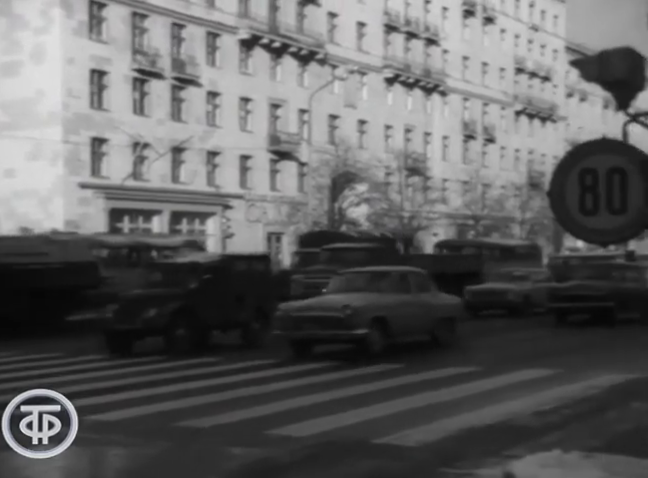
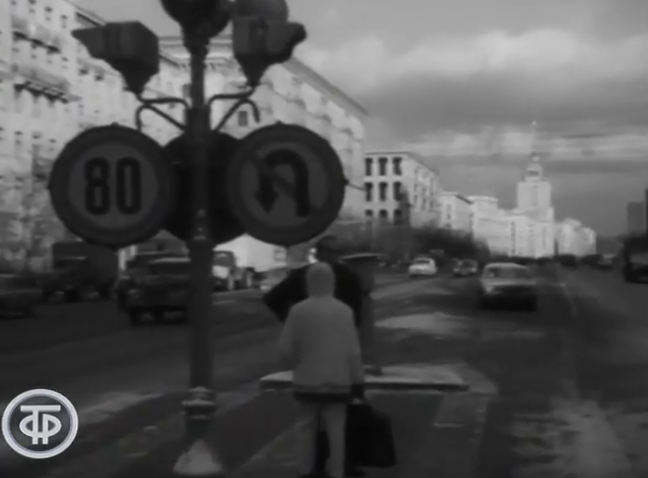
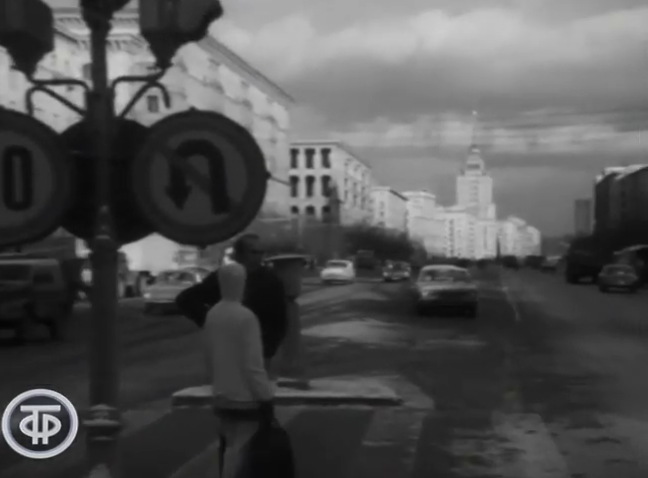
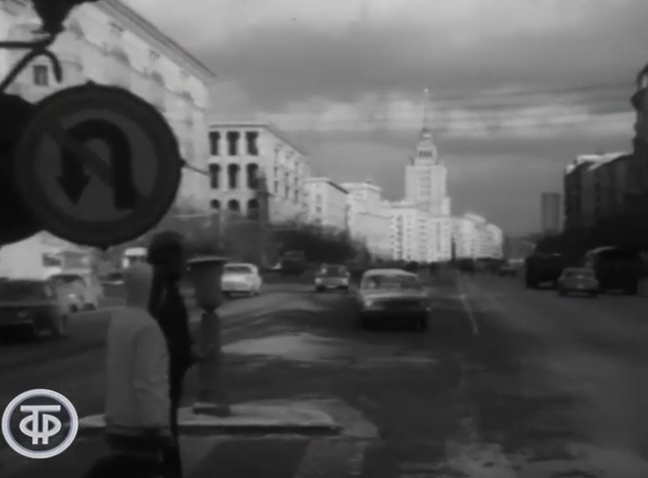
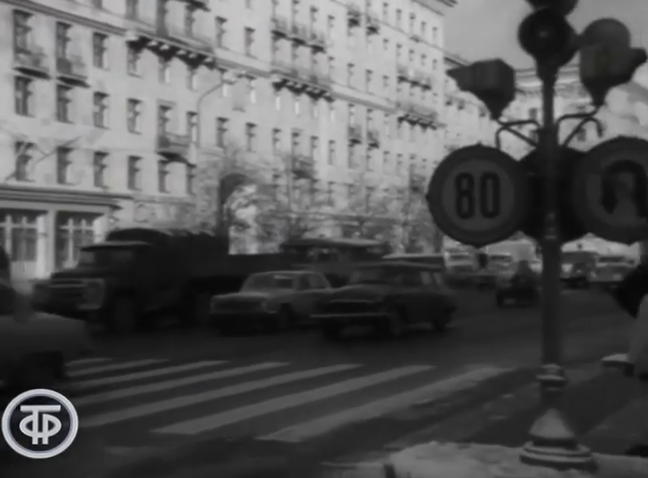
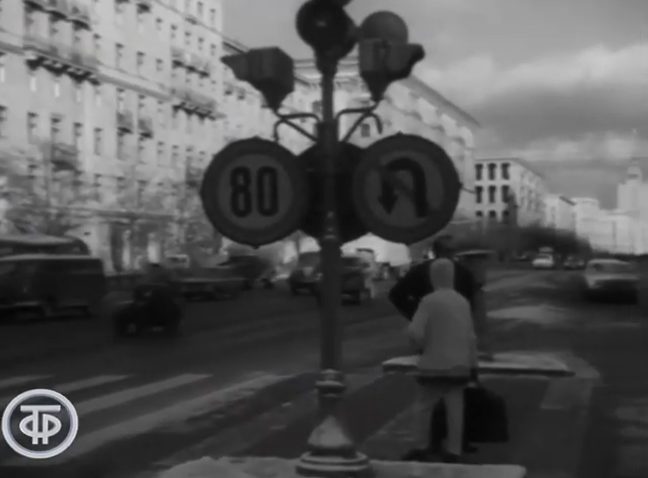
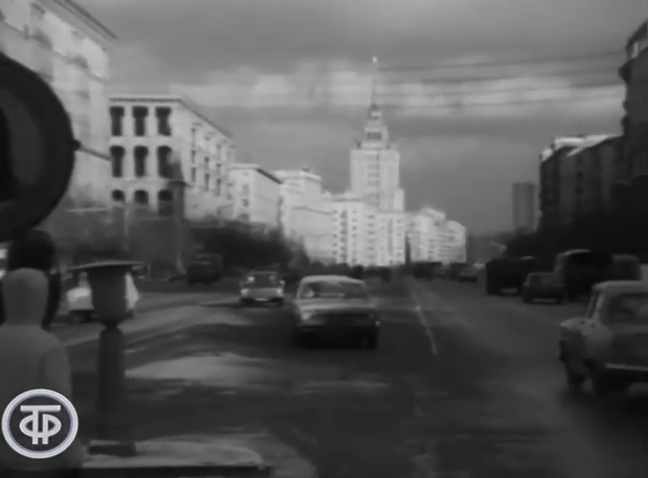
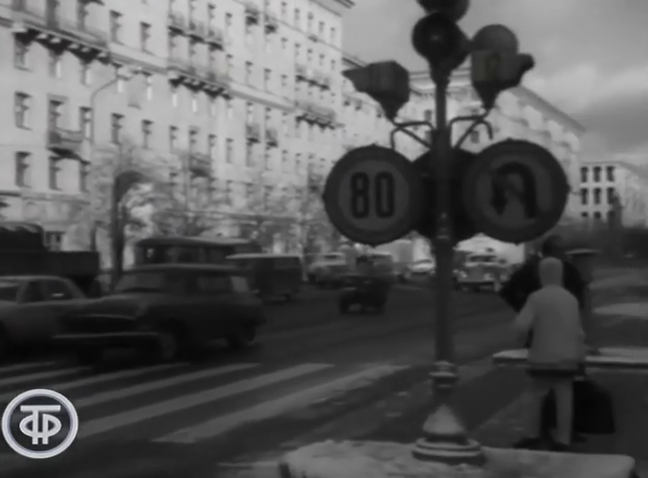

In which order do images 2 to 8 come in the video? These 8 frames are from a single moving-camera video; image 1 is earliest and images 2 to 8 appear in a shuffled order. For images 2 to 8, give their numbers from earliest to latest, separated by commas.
5, 8, 6, 2, 3, 4, 7
